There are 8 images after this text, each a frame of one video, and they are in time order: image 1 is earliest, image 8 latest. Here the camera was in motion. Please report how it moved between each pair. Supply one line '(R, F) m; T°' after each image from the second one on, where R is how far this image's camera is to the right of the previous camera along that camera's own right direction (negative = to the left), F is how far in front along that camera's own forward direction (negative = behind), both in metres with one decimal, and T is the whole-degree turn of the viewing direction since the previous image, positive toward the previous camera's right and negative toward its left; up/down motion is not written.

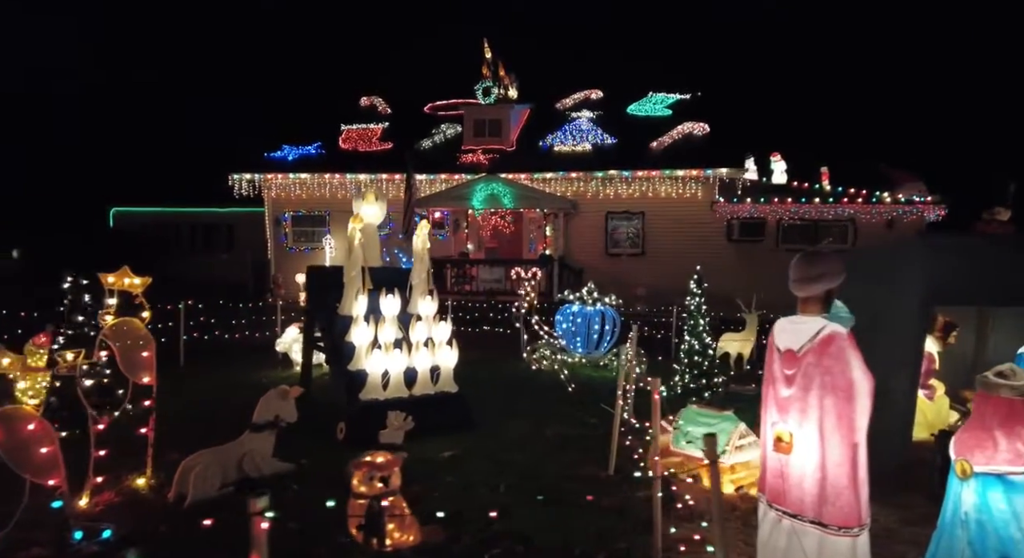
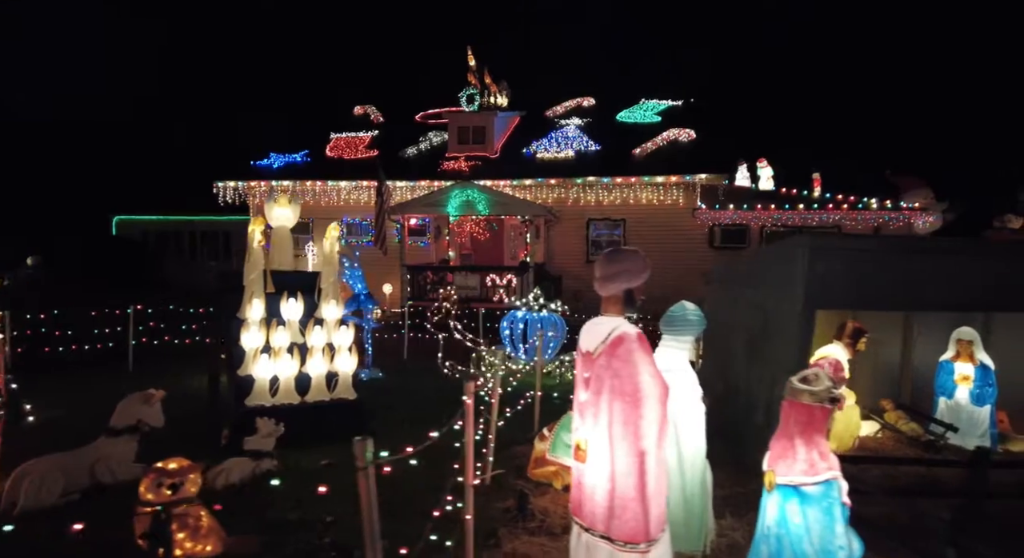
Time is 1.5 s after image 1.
(+1.4, +0.2) m; -1°
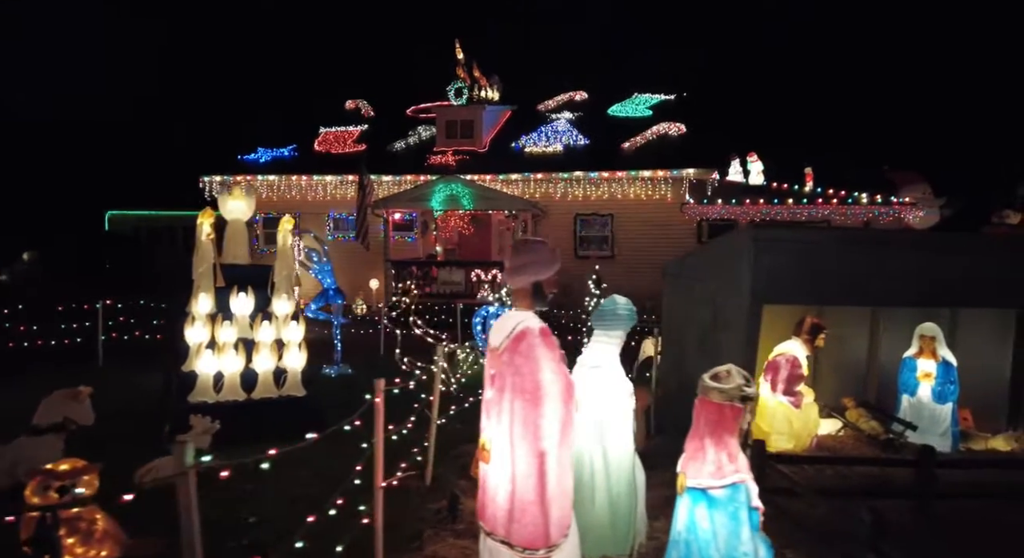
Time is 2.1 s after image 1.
(+0.6, +0.2) m; 0°
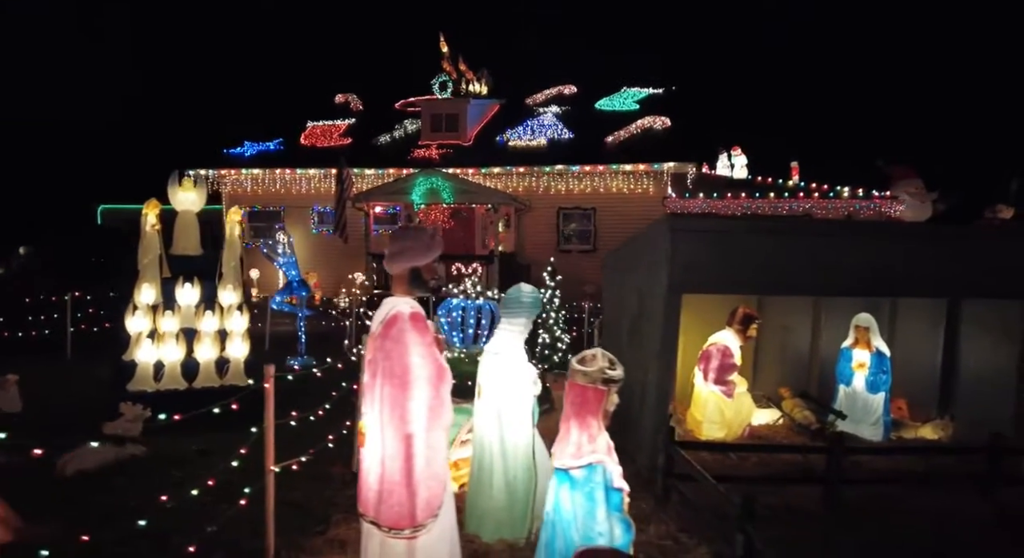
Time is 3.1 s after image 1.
(+0.7, 0.0) m; 0°
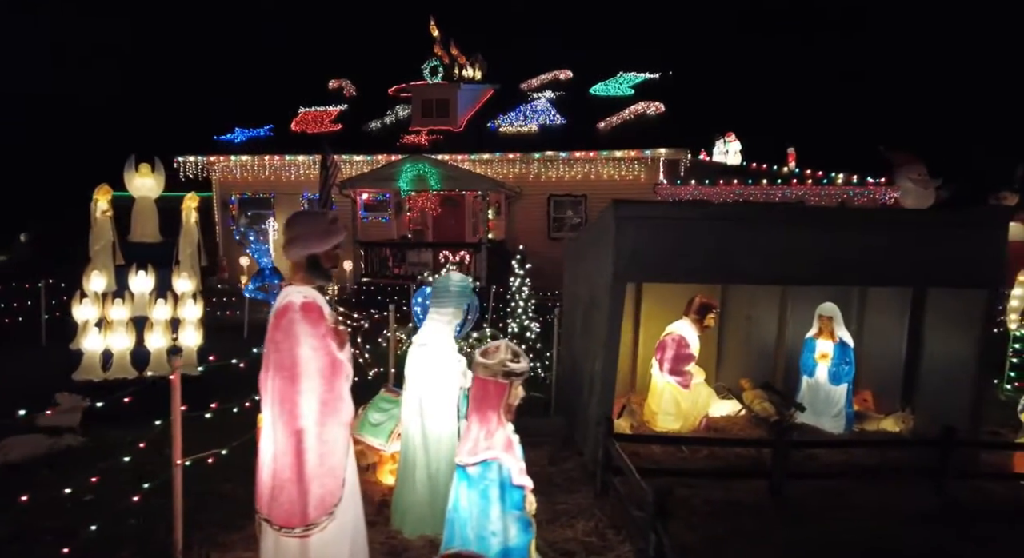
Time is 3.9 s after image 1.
(+0.5, +0.2) m; 0°
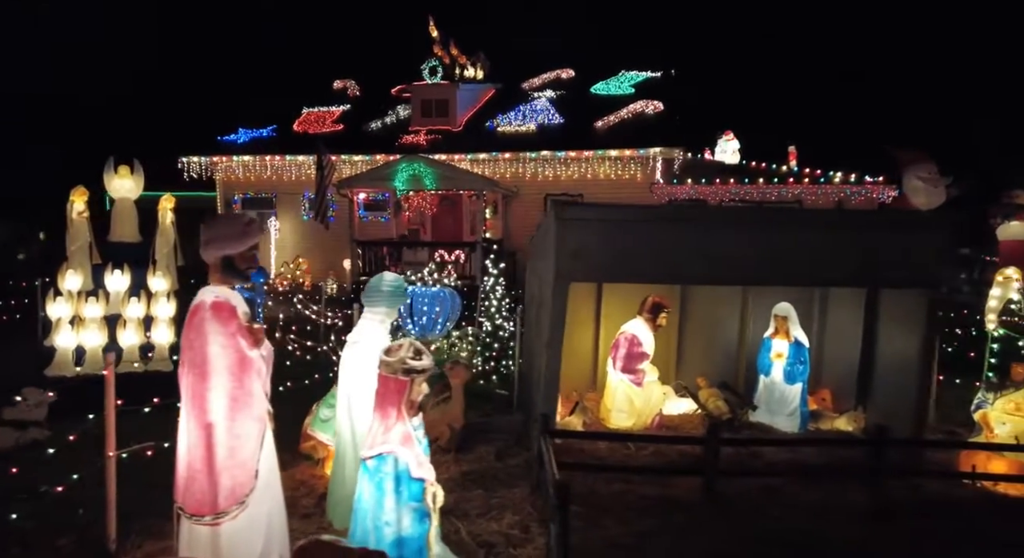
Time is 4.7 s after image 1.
(+0.6, -0.1) m; -1°
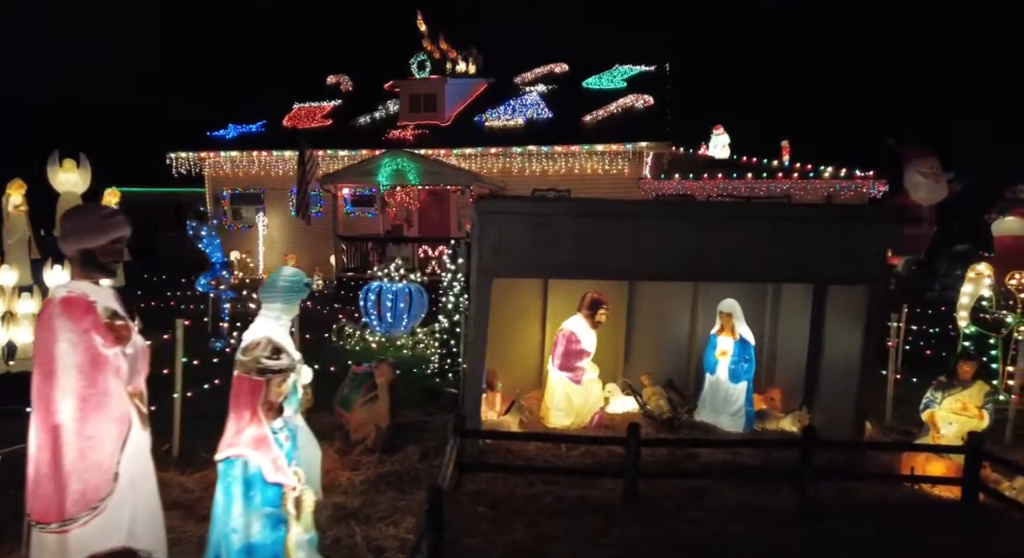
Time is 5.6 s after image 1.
(+0.7, +0.2) m; 0°
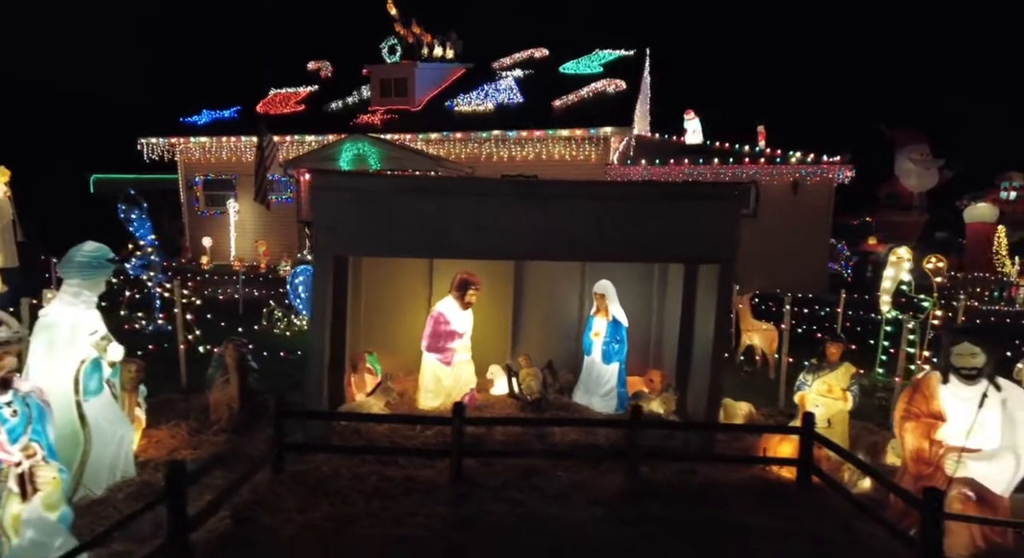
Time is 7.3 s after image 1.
(+1.4, +0.1) m; 0°
